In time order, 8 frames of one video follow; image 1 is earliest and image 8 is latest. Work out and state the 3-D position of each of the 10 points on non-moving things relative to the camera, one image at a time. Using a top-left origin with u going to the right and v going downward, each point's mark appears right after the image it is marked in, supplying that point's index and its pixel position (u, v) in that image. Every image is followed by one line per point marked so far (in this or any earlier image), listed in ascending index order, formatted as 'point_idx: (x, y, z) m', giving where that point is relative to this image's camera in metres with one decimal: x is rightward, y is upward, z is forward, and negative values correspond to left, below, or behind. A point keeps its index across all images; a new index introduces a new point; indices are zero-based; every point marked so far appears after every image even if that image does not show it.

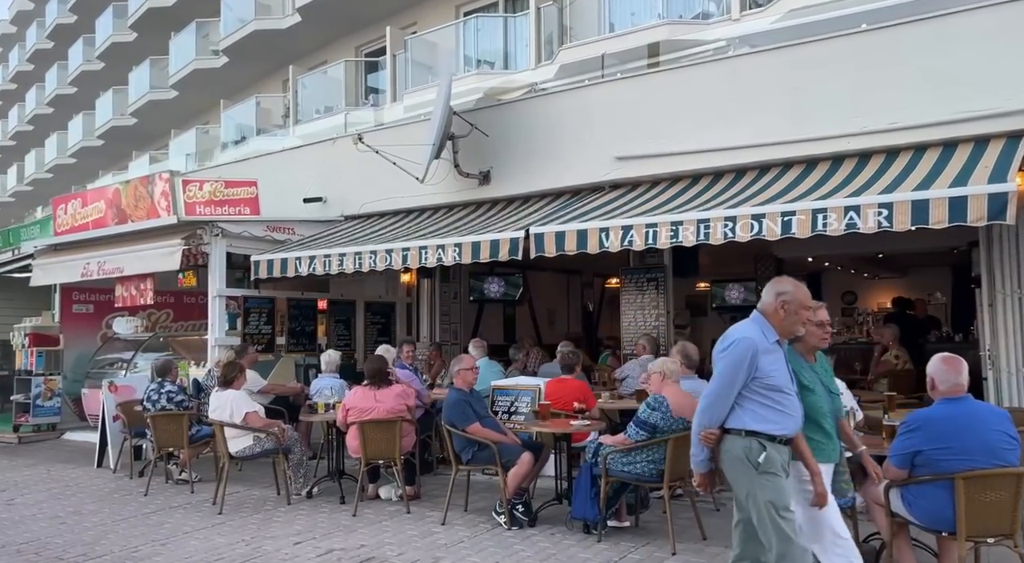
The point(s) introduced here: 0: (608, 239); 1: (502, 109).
0: (+0.9, +0.4, +7.7) m
1: (0.0, +2.3, +10.5) m
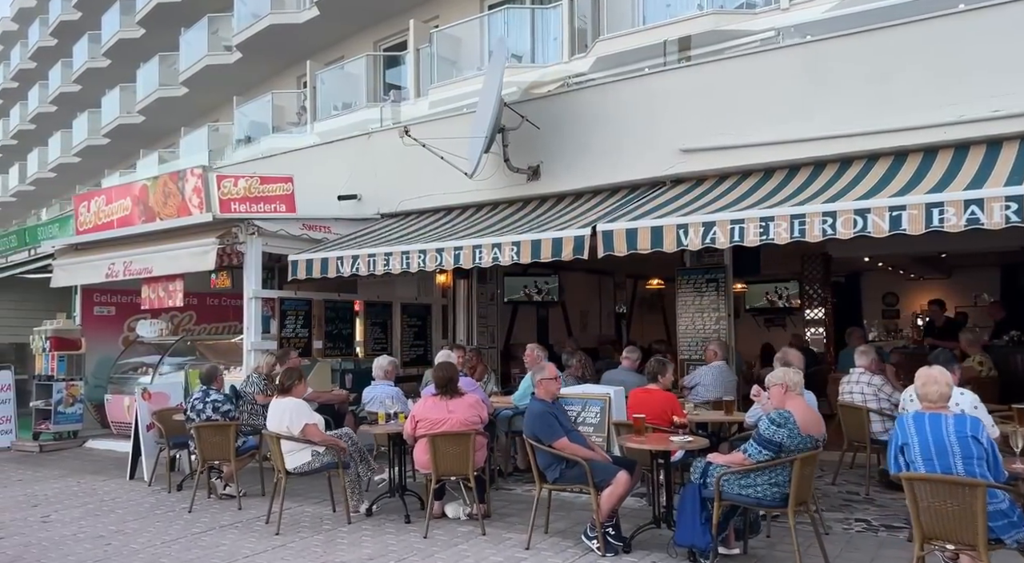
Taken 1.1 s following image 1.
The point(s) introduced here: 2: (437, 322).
0: (+1.5, +0.4, +7.2) m
1: (+0.6, +2.3, +10.0) m
2: (-1.2, -0.7, +12.8) m
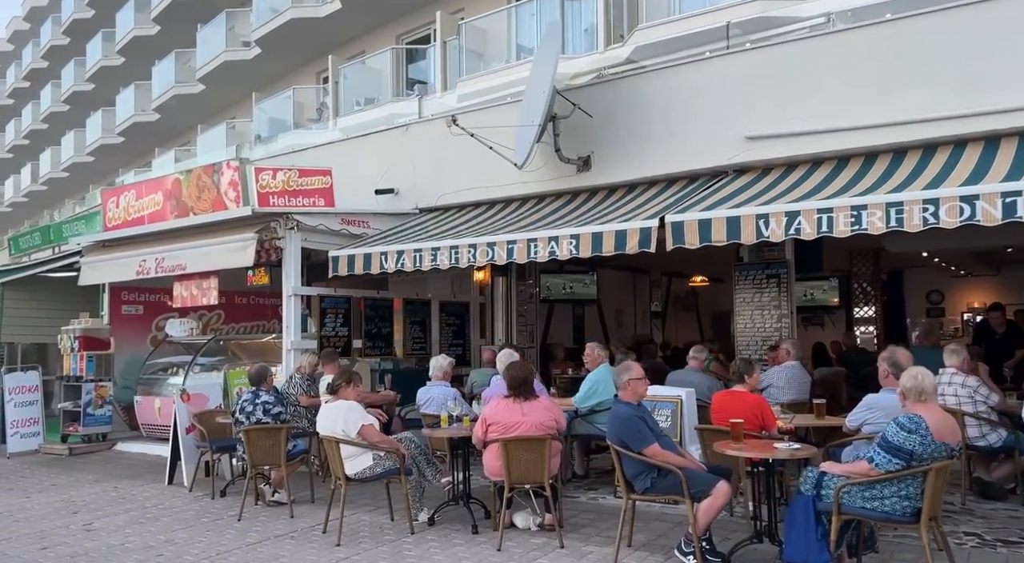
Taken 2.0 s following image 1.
0: (+2.1, +0.5, +6.7) m
1: (+1.2, +2.3, +9.6) m
2: (-0.6, -0.6, +12.4) m
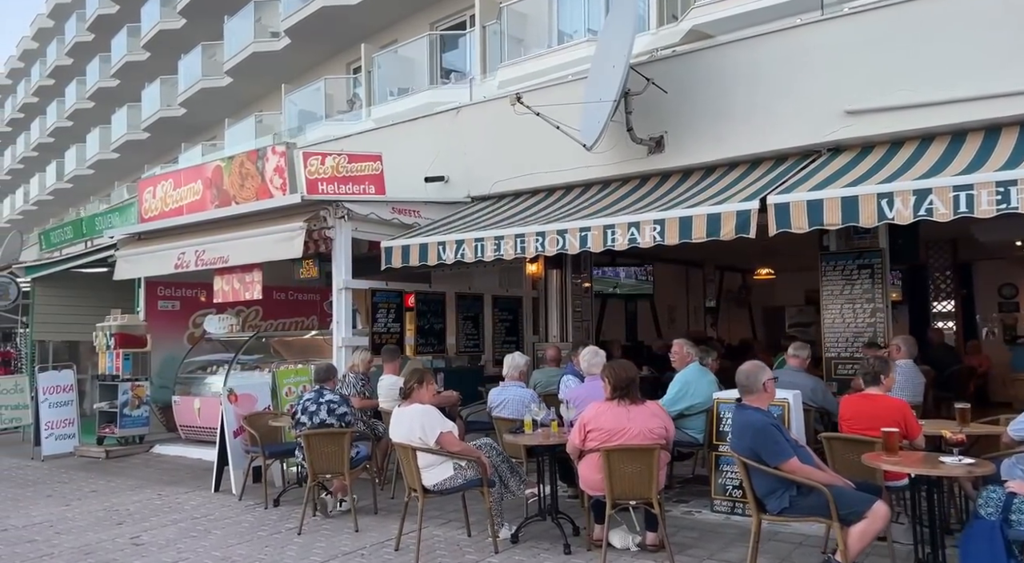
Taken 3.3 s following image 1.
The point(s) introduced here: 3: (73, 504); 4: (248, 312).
0: (+2.8, +0.5, +6.0) m
1: (+1.9, +2.4, +8.8) m
2: (+0.2, -0.5, +11.7) m
3: (-4.4, -2.2, +8.2) m
4: (-4.0, -0.5, +12.4) m
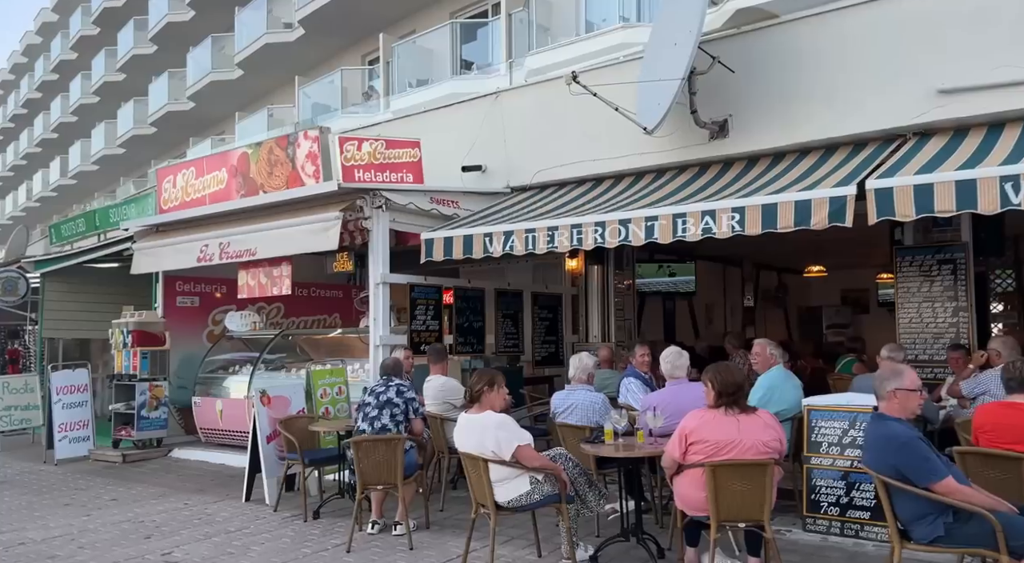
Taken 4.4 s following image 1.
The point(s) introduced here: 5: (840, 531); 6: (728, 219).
0: (+3.3, +0.6, +5.3) m
1: (+2.5, +2.5, +8.2) m
2: (+0.7, -0.5, +11.1) m
3: (-3.9, -2.2, +7.5) m
4: (-3.5, -0.4, +11.8) m
5: (+2.4, -1.8, +5.9) m
6: (+1.8, +0.5, +6.7) m
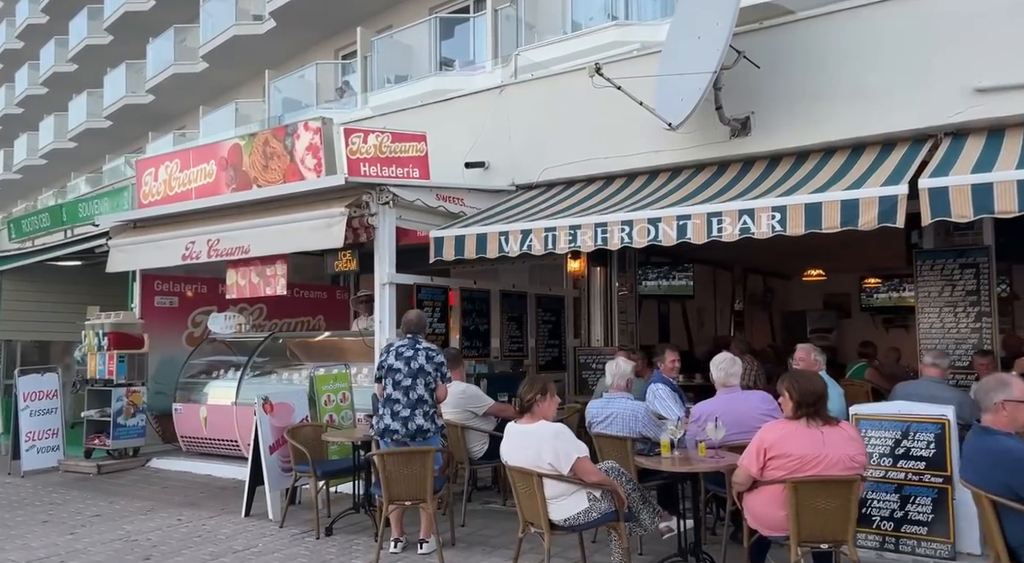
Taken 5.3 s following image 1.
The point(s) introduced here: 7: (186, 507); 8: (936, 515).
0: (+3.6, +0.6, +5.1) m
1: (+2.6, +2.4, +7.9) m
2: (+0.7, -0.5, +10.8) m
3: (-3.7, -2.1, +6.9) m
4: (-3.5, -0.4, +11.2) m
5: (+2.6, -1.8, +5.6) m
6: (+2.0, +0.5, +6.4) m
7: (-3.1, -2.1, +7.7) m
8: (+2.9, -1.6, +5.5) m
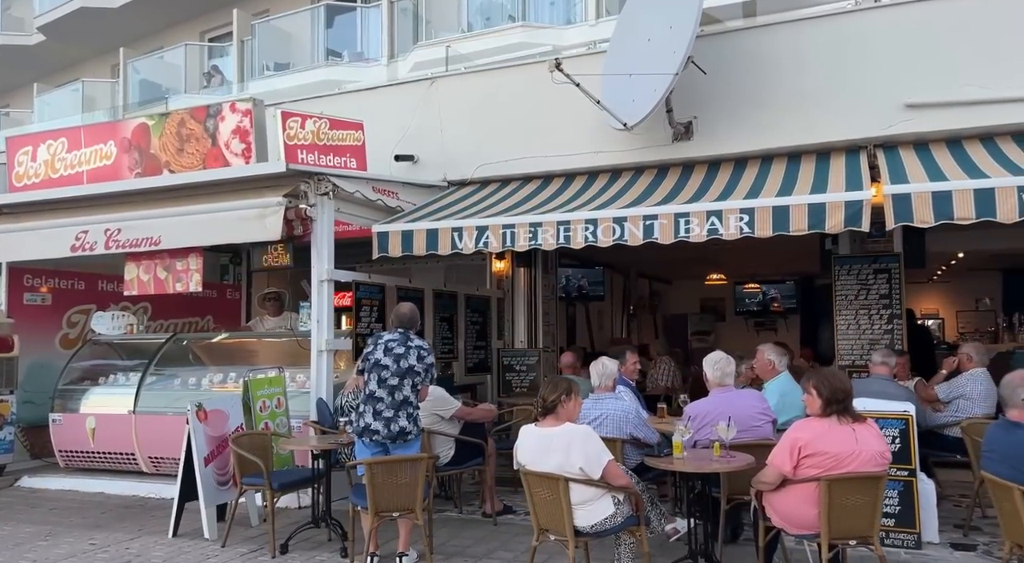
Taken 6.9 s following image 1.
0: (+3.6, +0.5, +5.6) m
1: (+2.1, +2.4, +8.1) m
2: (-0.3, -0.5, +10.5) m
3: (-3.9, -2.1, +5.9) m
4: (-4.6, -0.3, +10.2) m
5: (+2.5, -1.8, +5.8) m
6: (+1.8, +0.5, +6.5) m
7: (-3.5, -2.1, +6.8) m
8: (+2.8, -1.6, +5.8) m
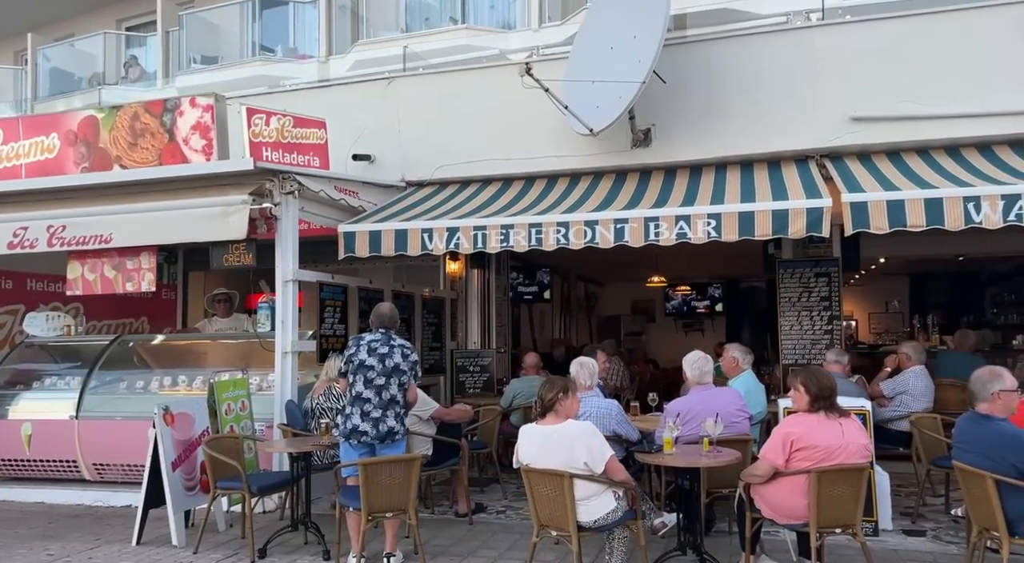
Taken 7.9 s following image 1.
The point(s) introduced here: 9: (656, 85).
0: (+3.5, +0.5, +6.0) m
1: (+1.8, +2.4, +8.4) m
2: (-0.9, -0.5, +10.5) m
3: (-4.1, -2.0, +5.6) m
4: (-5.1, -0.3, +9.7) m
5: (+2.4, -1.8, +6.2) m
6: (+1.6, +0.5, +6.8) m
7: (-3.7, -2.1, +6.5) m
8: (+2.6, -1.6, +6.2) m
9: (+1.5, +2.0, +8.5) m
